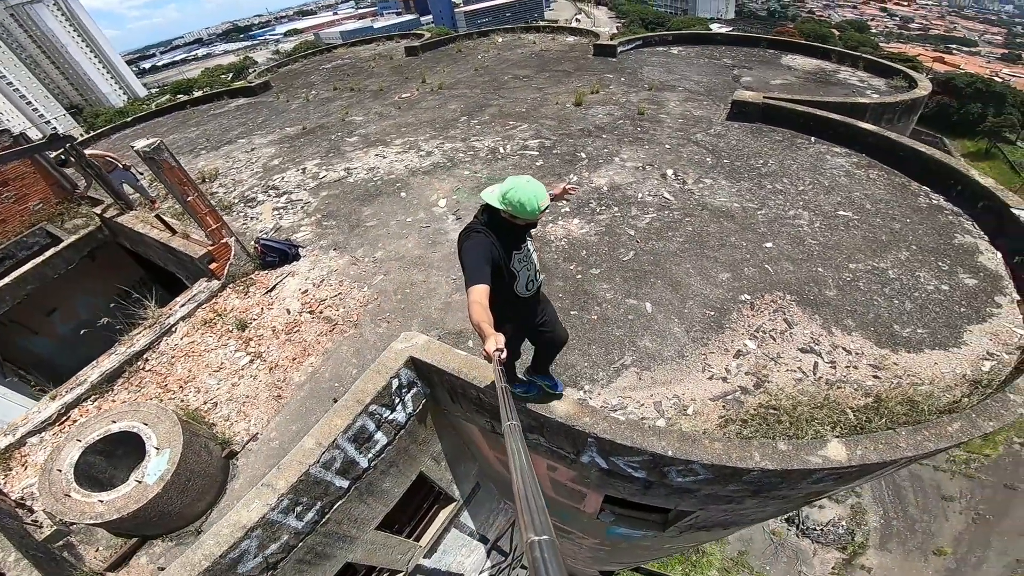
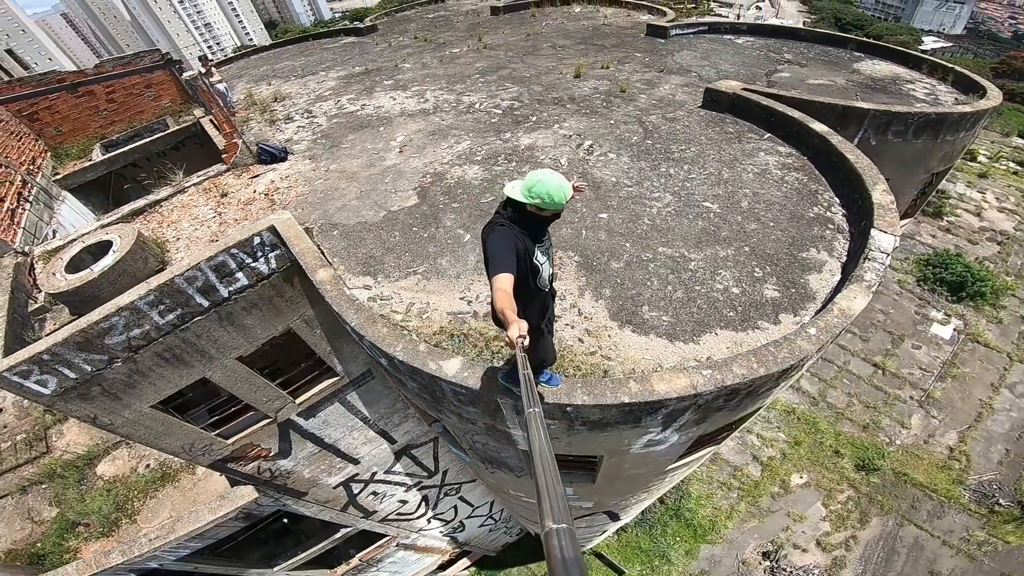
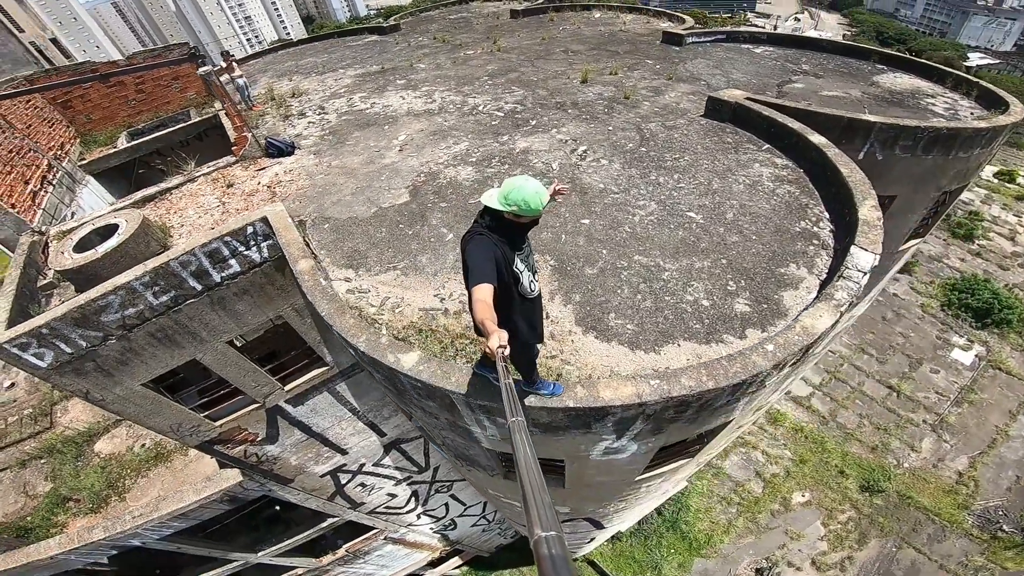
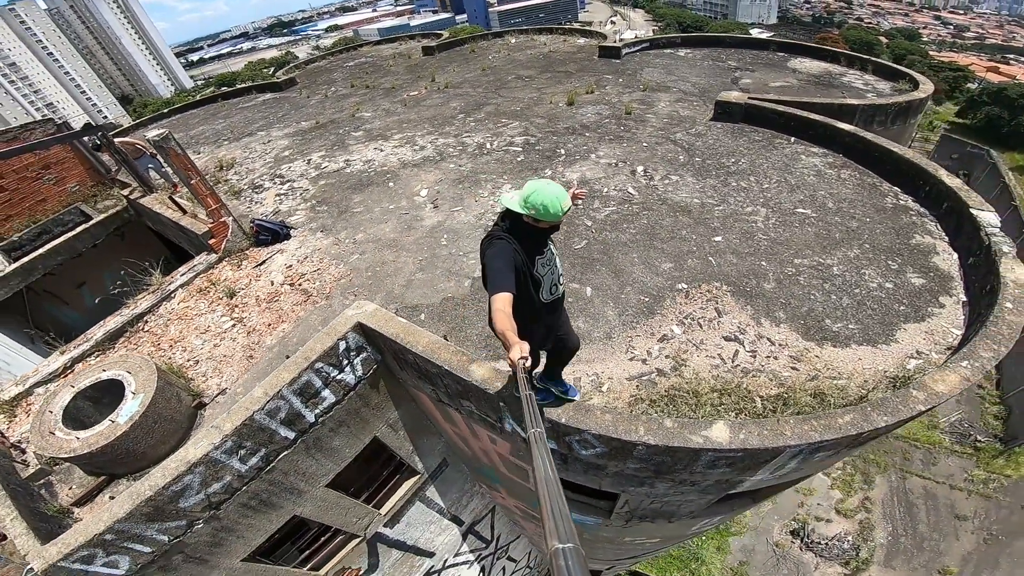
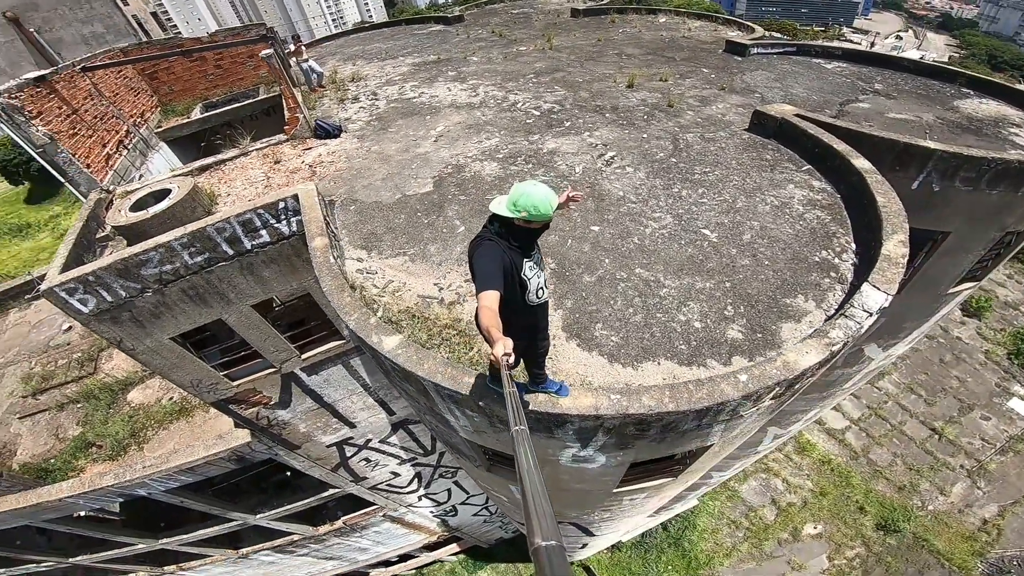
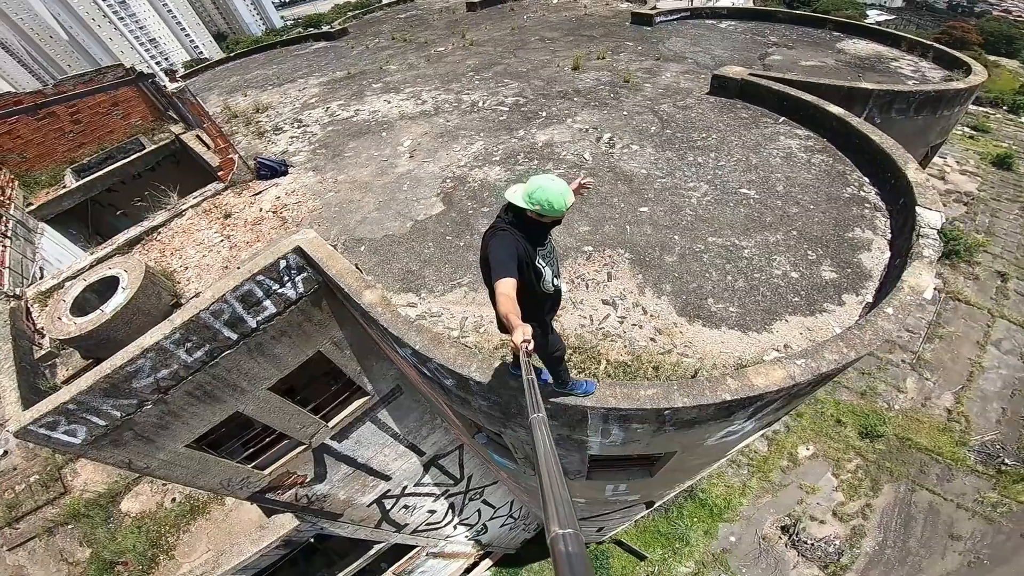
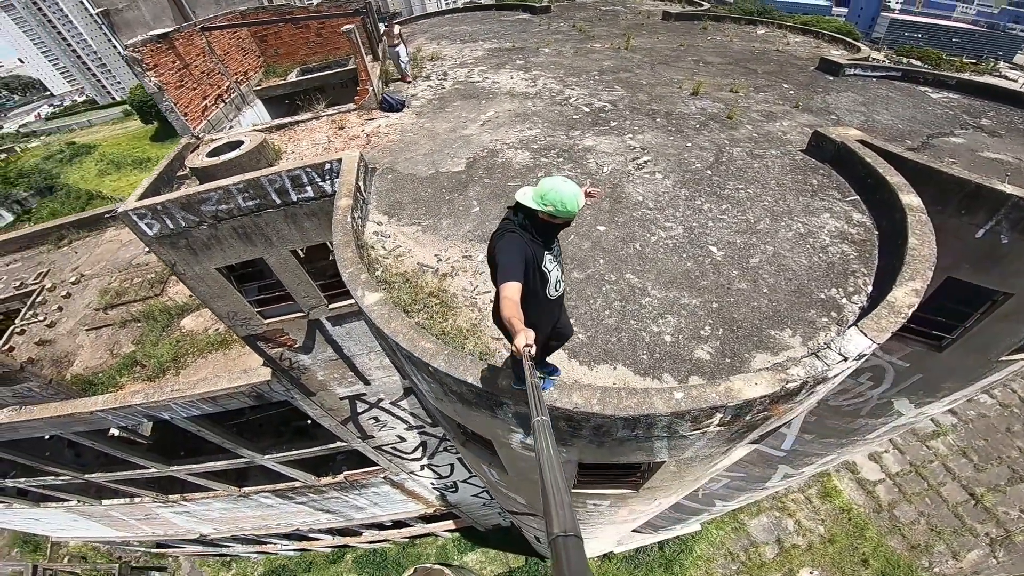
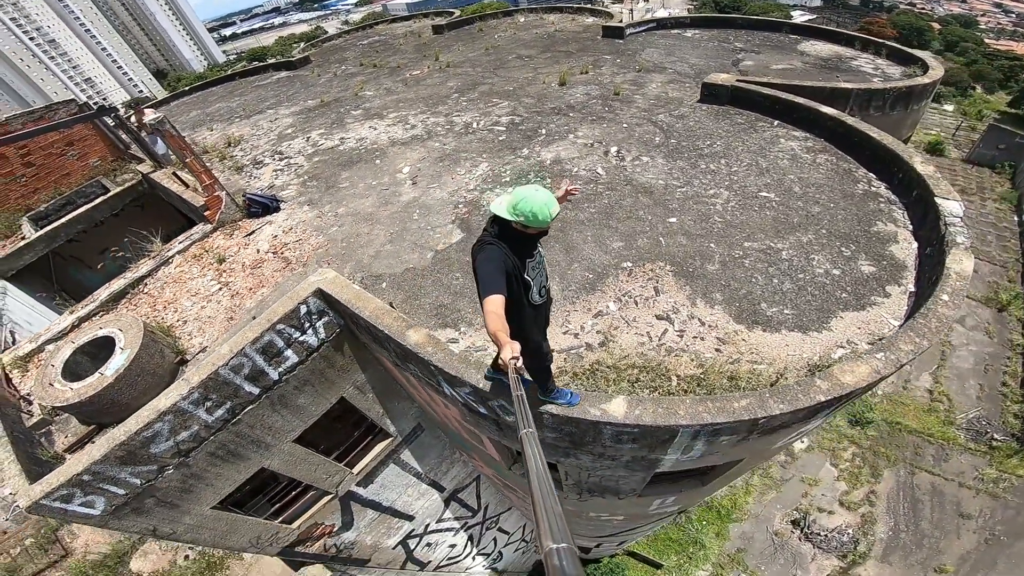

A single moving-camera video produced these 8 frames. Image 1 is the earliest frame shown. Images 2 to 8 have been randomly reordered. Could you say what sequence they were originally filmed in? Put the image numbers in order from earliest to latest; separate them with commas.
4, 8, 6, 2, 3, 5, 7
